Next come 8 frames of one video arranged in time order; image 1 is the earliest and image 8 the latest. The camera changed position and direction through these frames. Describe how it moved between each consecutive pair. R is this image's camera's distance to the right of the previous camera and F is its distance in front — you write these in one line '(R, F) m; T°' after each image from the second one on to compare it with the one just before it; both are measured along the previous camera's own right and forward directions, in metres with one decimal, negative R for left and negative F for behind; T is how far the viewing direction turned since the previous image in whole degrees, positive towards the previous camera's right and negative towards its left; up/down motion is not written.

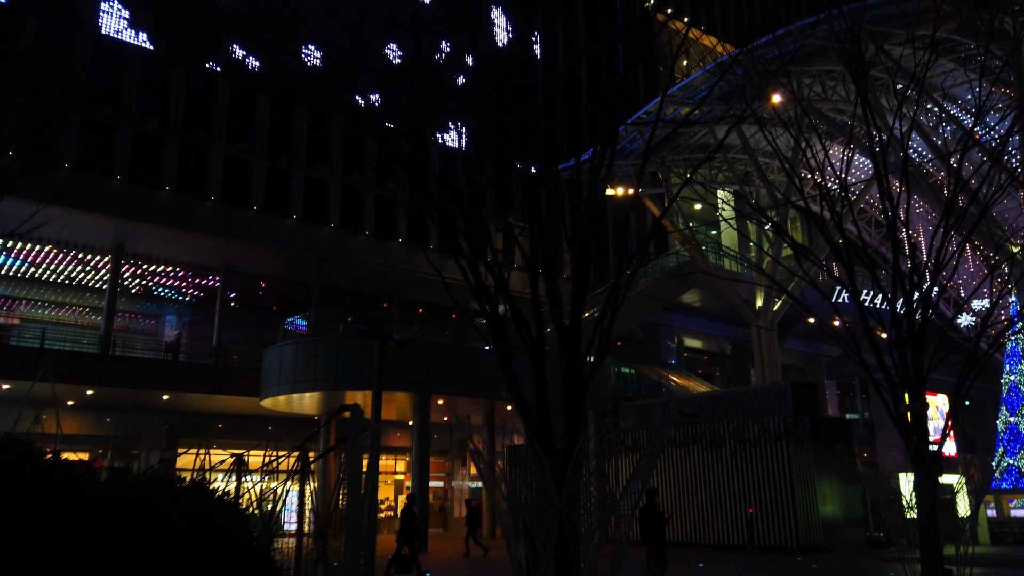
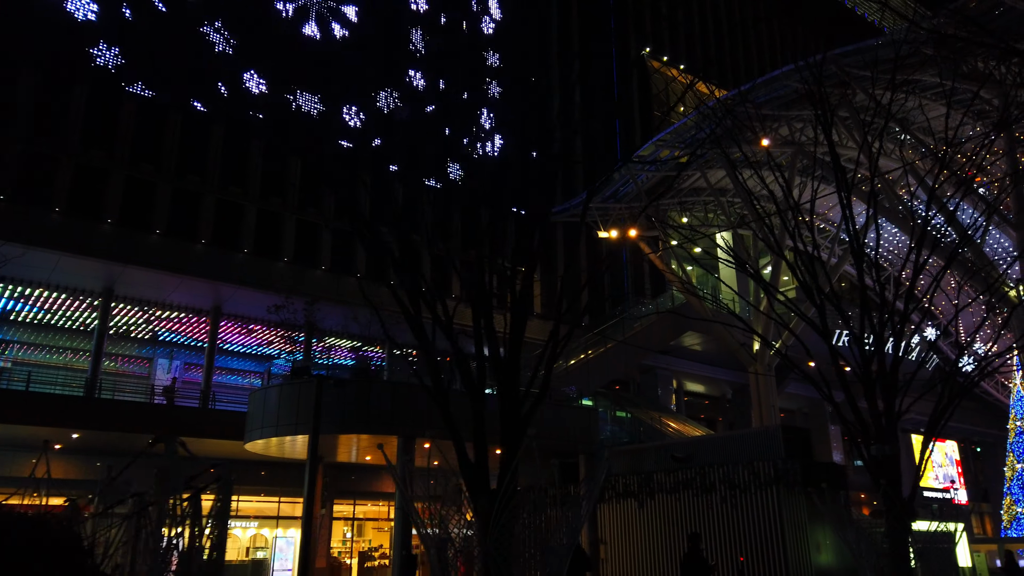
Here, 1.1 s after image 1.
(+0.6, +0.1) m; -1°
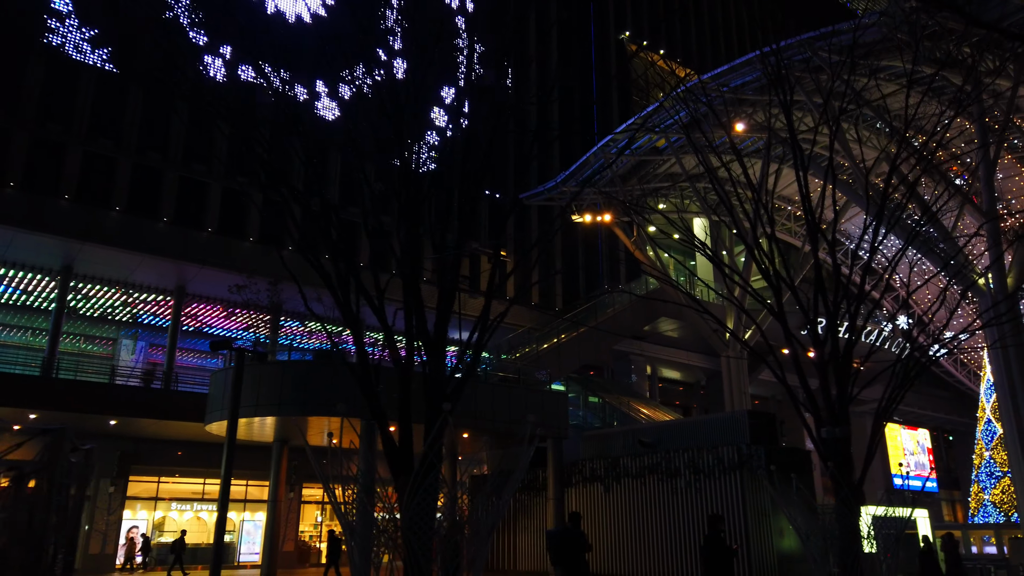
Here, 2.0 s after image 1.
(+0.4, +0.2) m; +1°
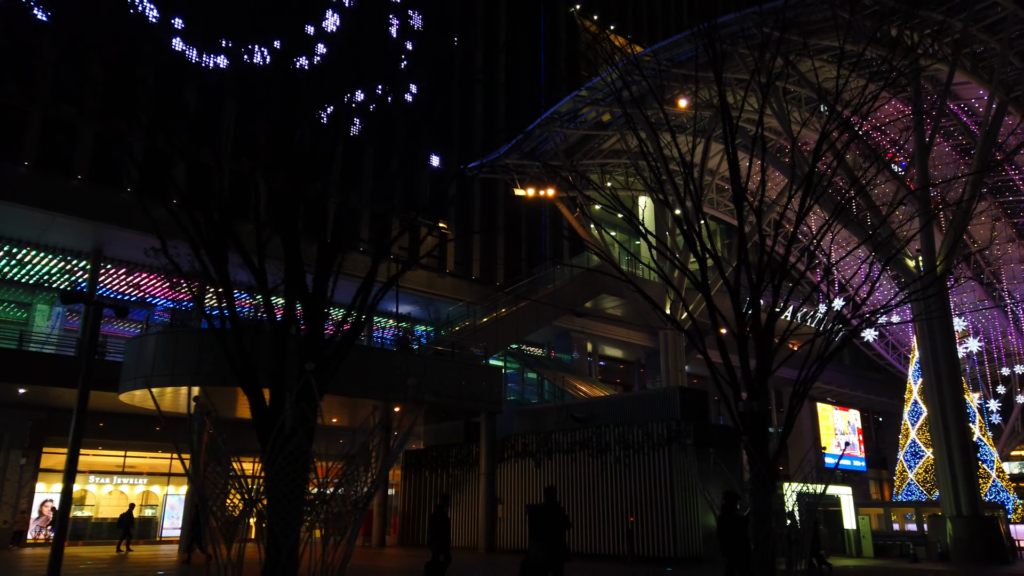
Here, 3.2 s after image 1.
(+0.4, +0.4) m; +4°
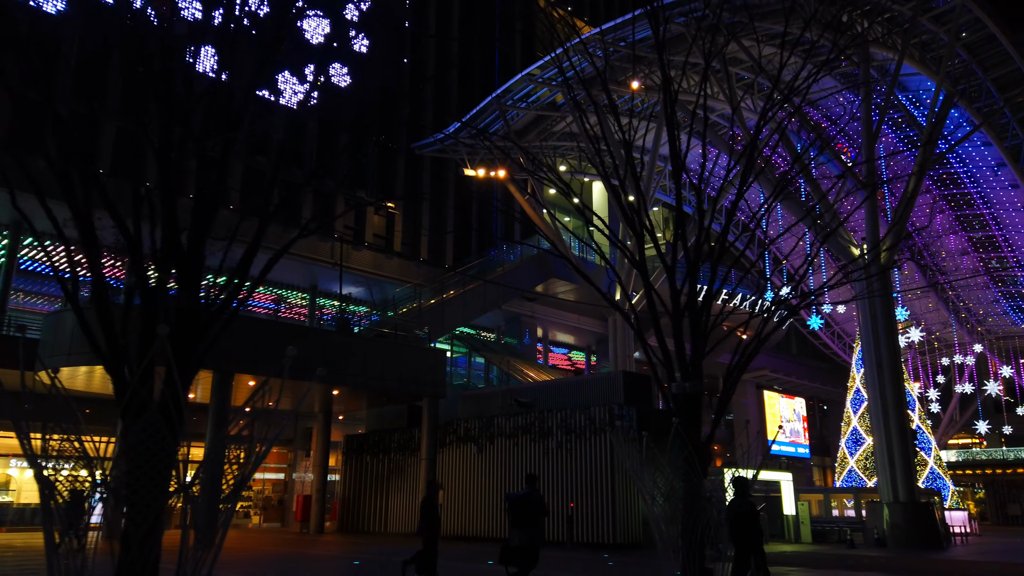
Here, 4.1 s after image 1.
(+0.3, +0.5) m; +3°
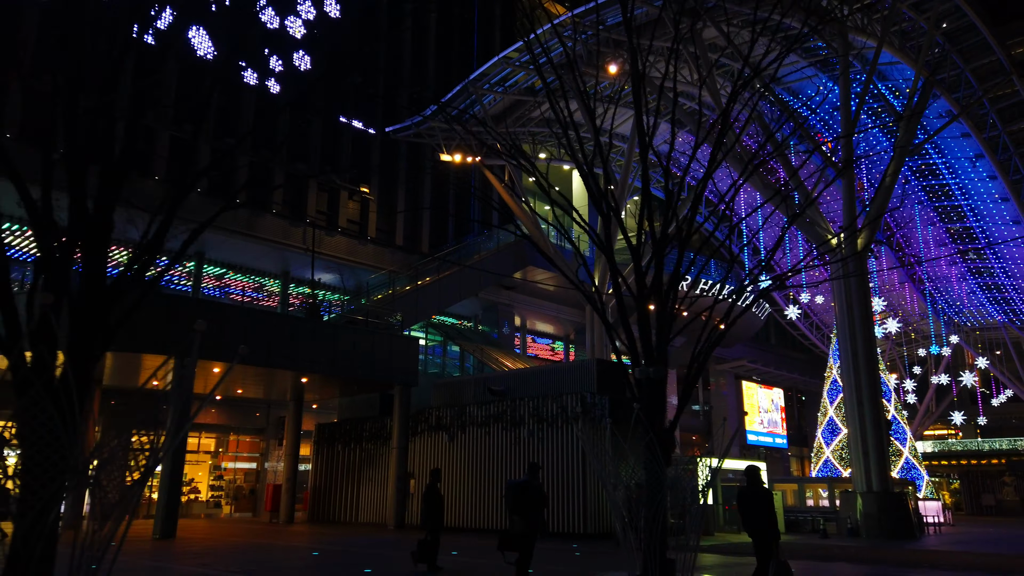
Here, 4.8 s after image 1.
(+0.3, +0.3) m; +1°
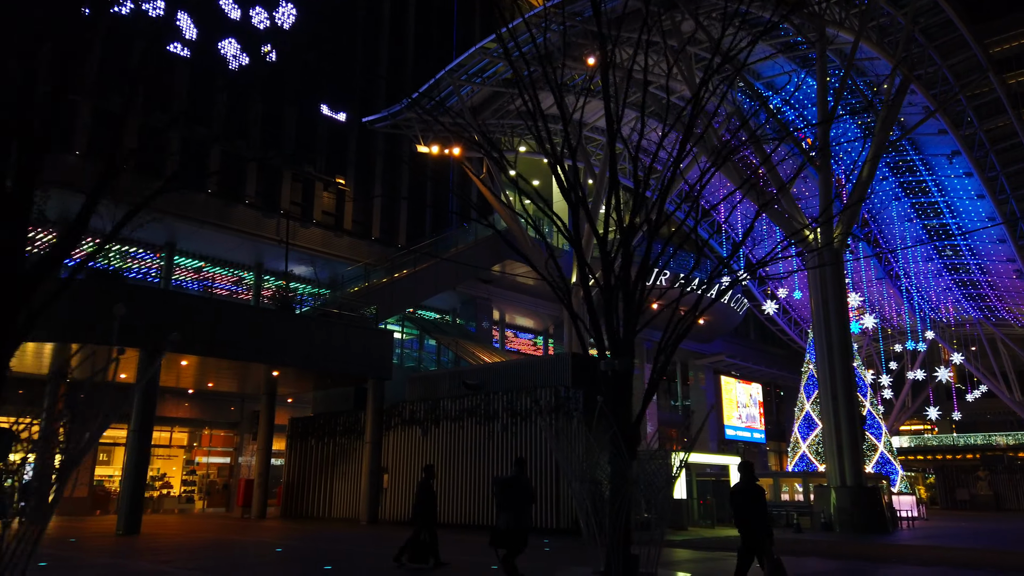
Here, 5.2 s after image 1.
(+0.2, +0.2) m; +1°
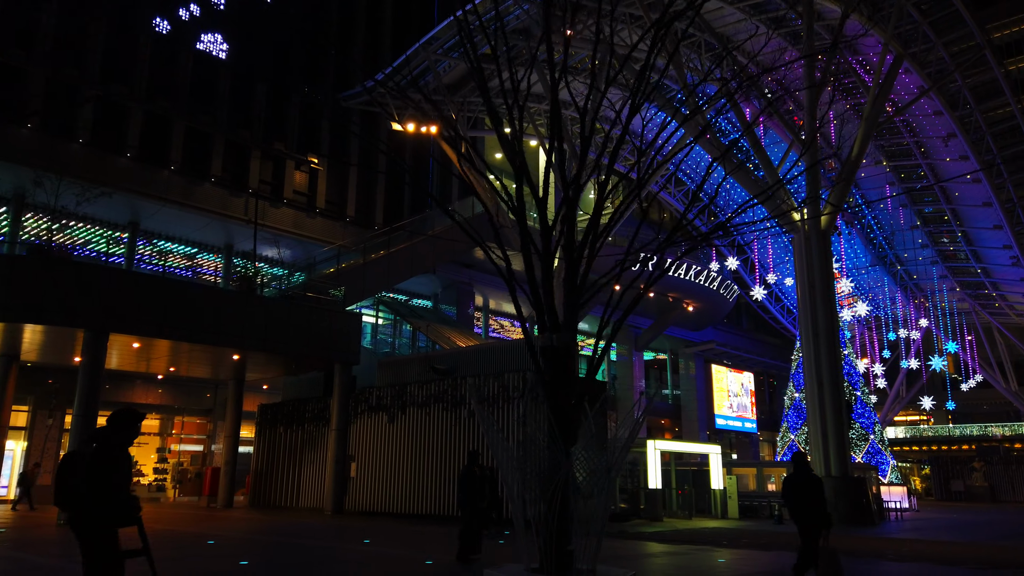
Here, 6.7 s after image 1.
(+0.7, +0.8) m; 0°
